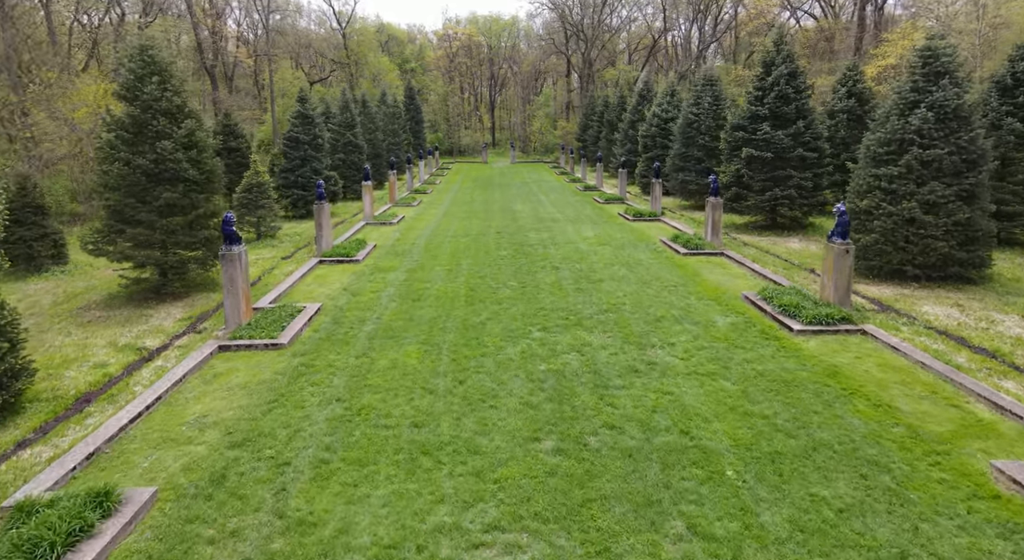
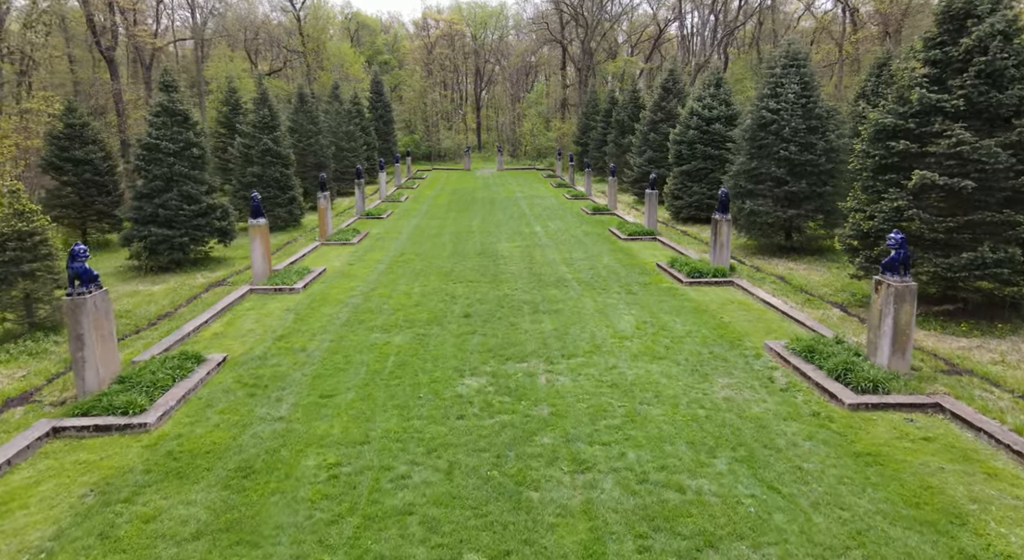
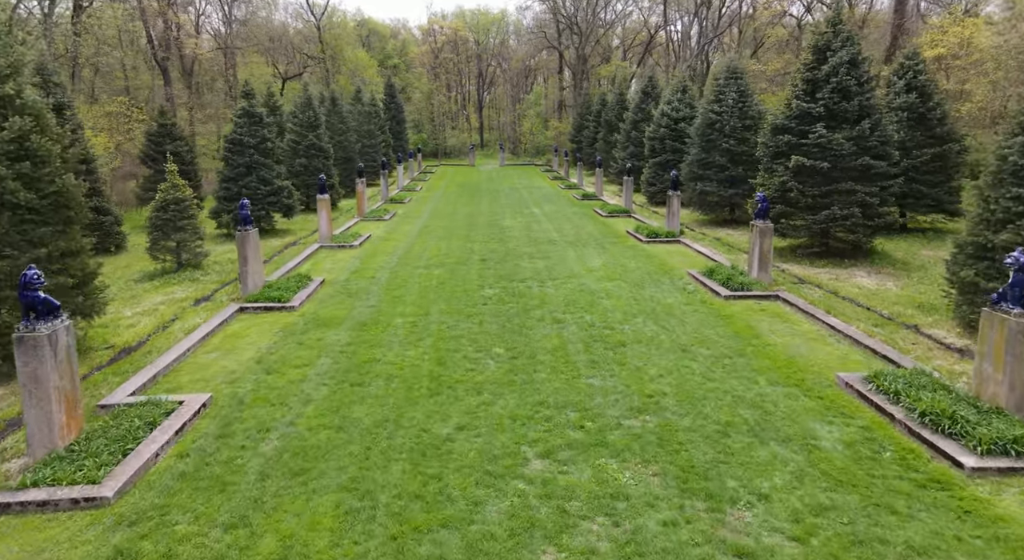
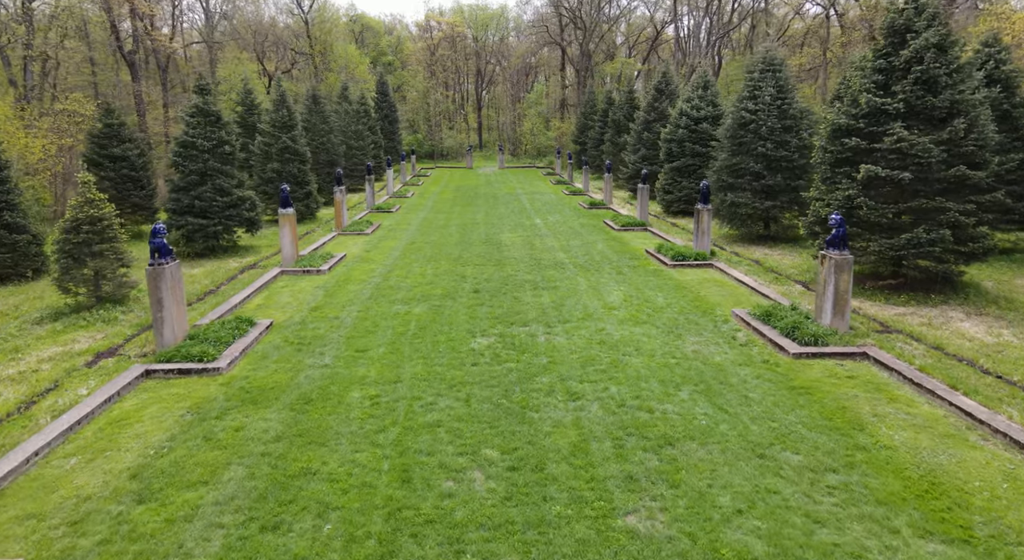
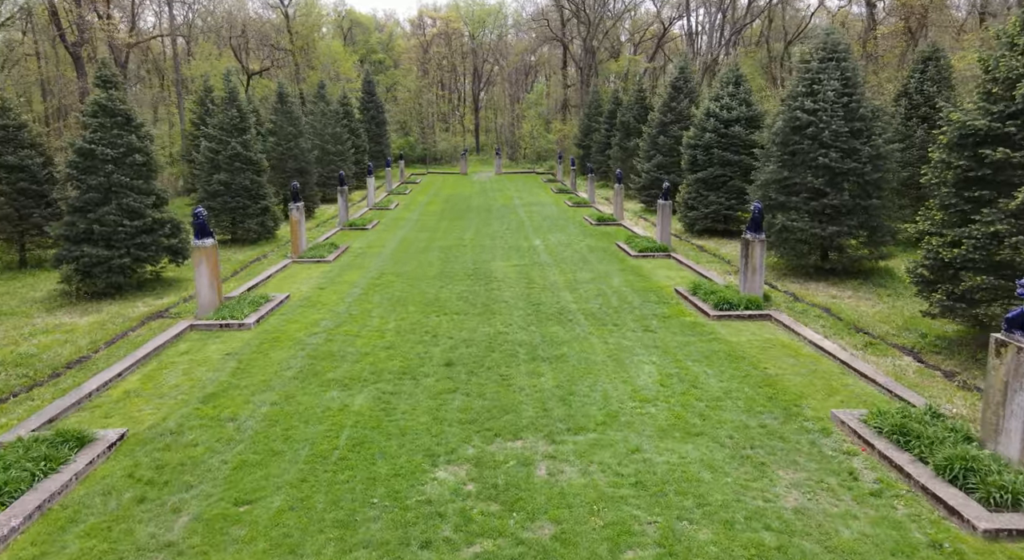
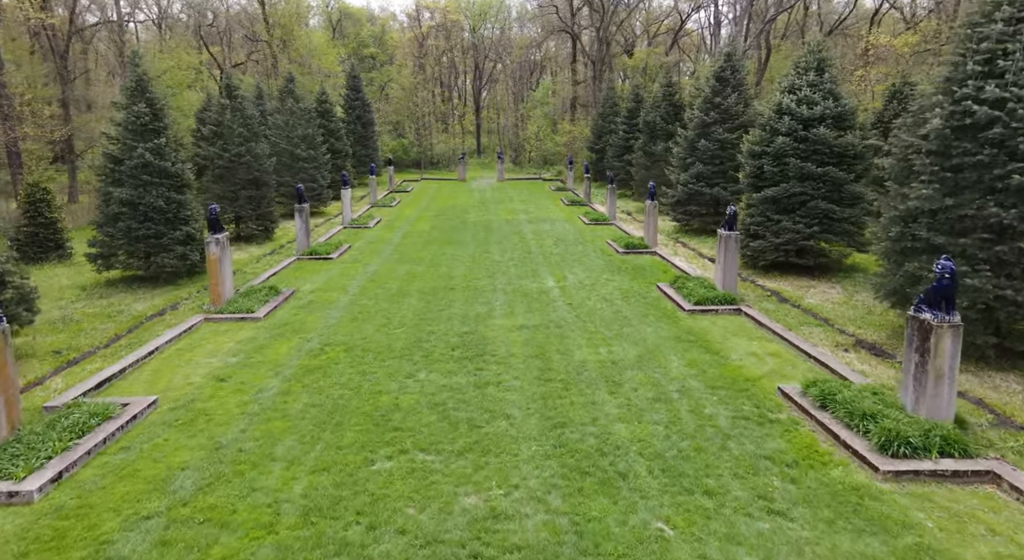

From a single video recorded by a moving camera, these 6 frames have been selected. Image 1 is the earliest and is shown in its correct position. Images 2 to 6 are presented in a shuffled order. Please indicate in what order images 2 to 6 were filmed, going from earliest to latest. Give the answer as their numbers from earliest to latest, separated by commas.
3, 4, 2, 5, 6
